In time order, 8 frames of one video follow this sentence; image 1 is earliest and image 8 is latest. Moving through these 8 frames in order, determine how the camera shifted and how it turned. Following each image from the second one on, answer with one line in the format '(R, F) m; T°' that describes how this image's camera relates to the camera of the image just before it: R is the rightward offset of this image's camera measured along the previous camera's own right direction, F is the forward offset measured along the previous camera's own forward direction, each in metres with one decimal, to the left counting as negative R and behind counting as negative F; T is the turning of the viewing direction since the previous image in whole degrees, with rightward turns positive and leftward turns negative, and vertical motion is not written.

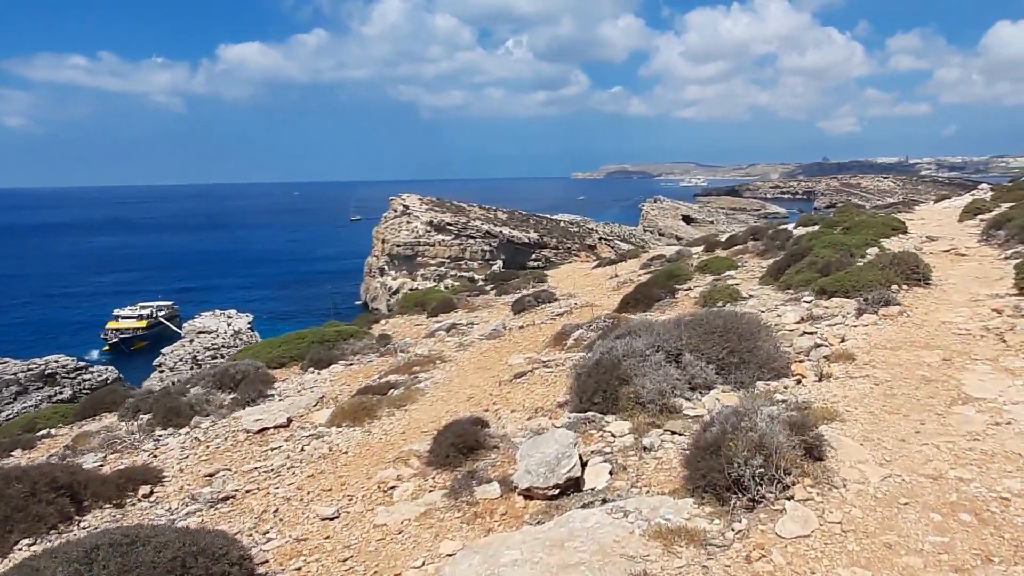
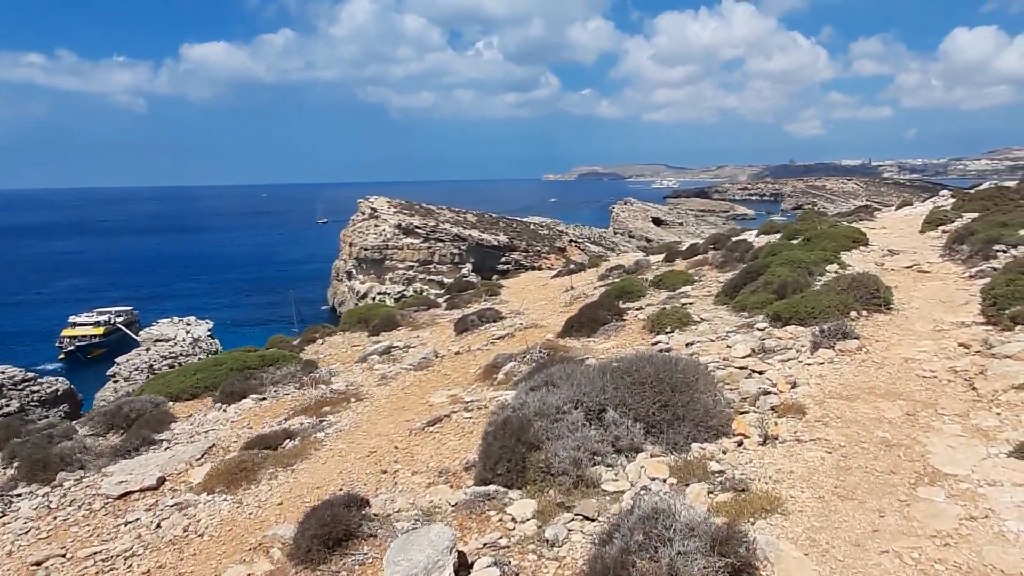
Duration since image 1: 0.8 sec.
(+1.0, +1.5) m; +2°
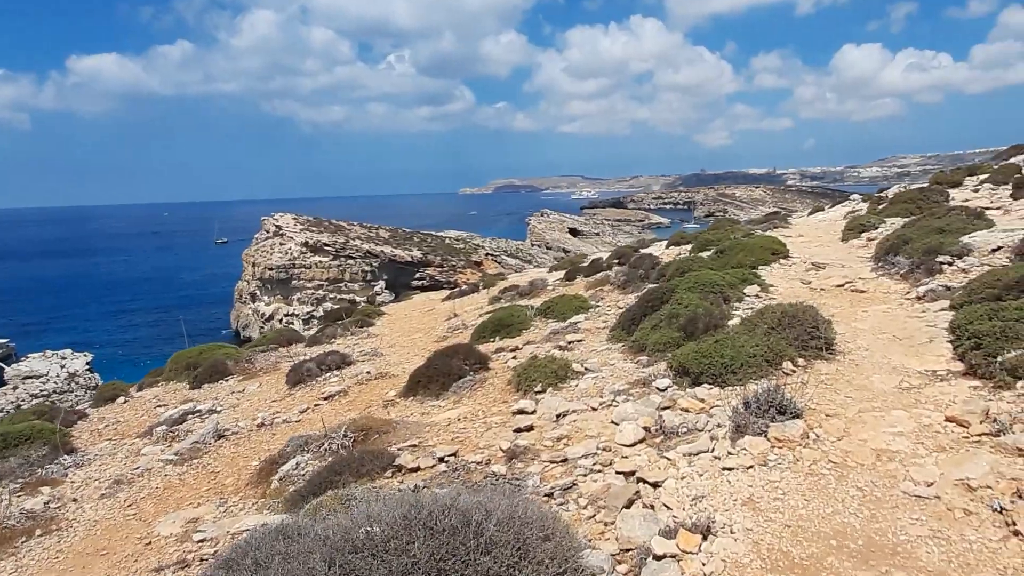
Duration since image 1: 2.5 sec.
(+1.9, +4.3) m; +6°
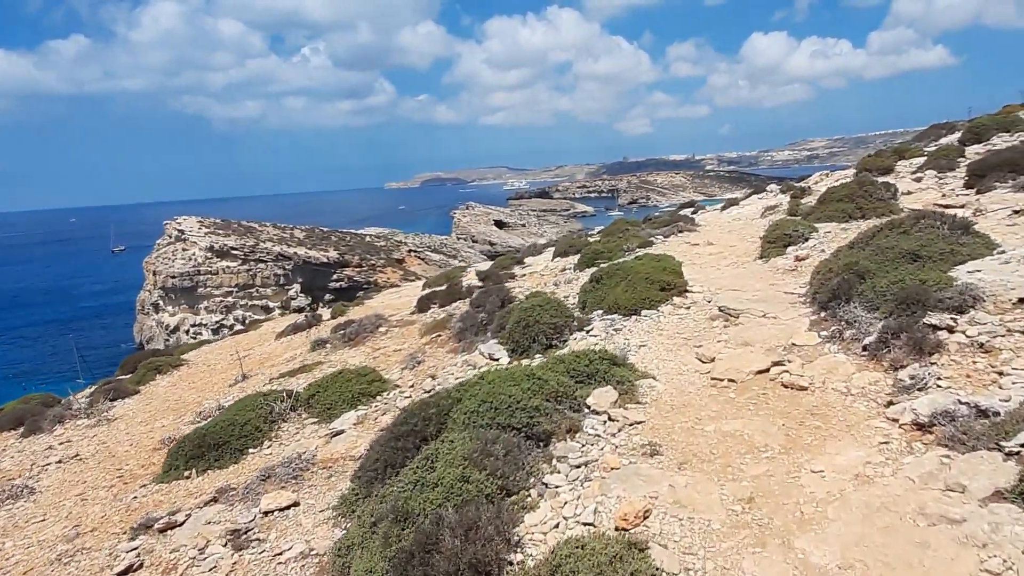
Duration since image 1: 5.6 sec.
(+3.4, +7.0) m; +6°
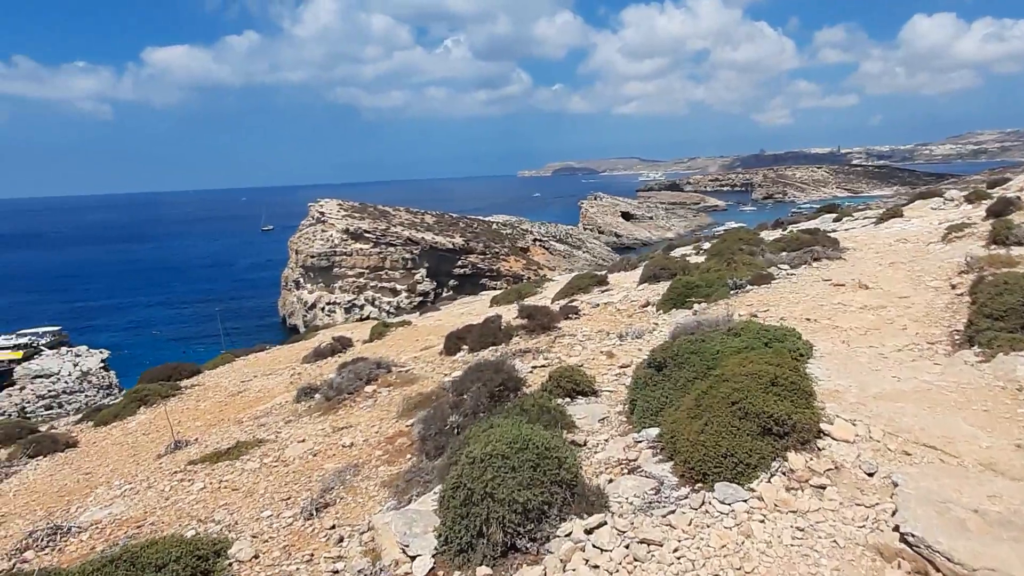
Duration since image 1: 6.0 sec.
(+1.6, +6.3) m; -10°
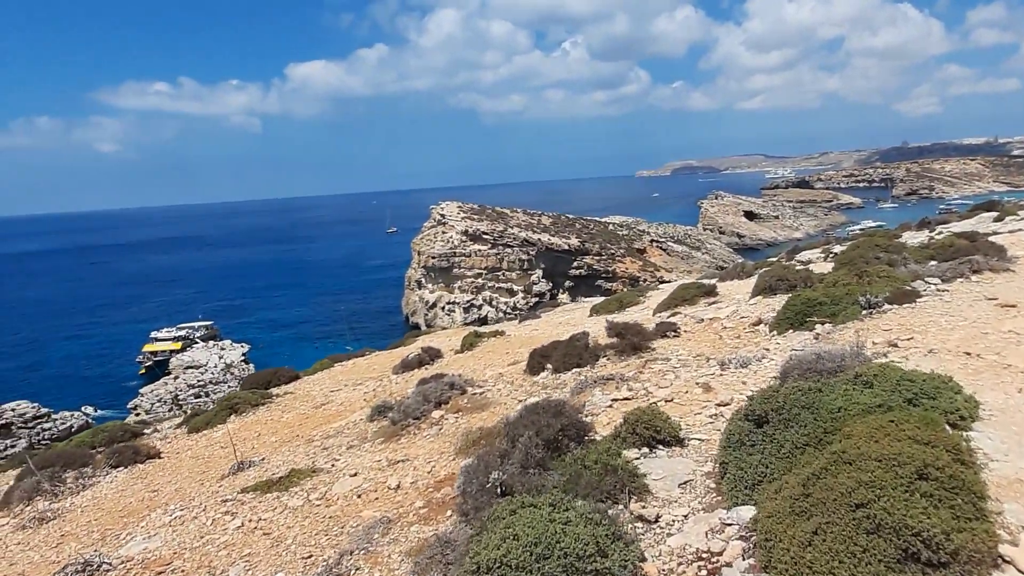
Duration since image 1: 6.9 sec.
(+0.6, +1.7) m; -10°
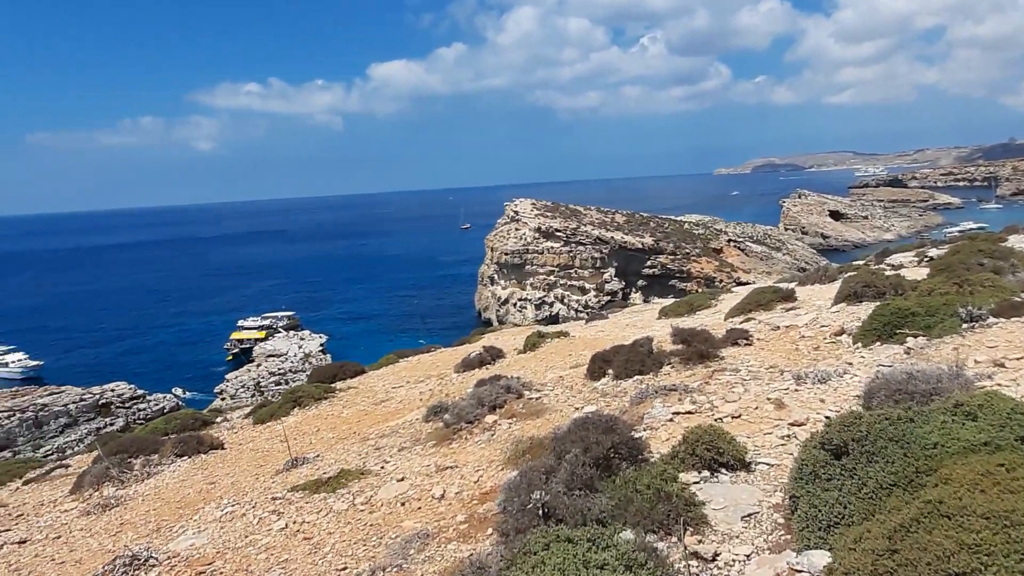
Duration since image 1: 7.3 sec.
(+0.2, +0.6) m; -6°
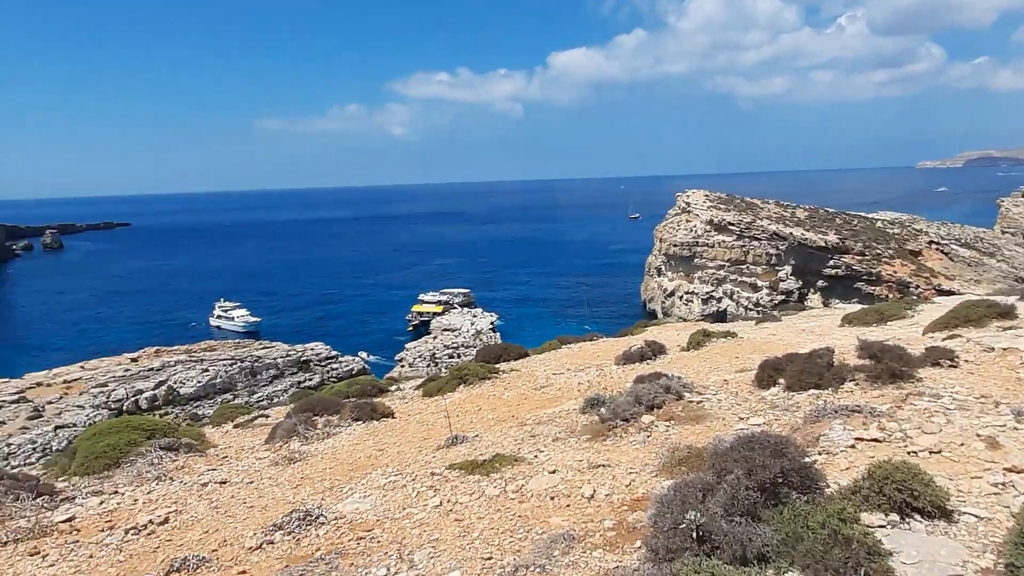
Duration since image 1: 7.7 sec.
(0.0, +0.3) m; -14°
